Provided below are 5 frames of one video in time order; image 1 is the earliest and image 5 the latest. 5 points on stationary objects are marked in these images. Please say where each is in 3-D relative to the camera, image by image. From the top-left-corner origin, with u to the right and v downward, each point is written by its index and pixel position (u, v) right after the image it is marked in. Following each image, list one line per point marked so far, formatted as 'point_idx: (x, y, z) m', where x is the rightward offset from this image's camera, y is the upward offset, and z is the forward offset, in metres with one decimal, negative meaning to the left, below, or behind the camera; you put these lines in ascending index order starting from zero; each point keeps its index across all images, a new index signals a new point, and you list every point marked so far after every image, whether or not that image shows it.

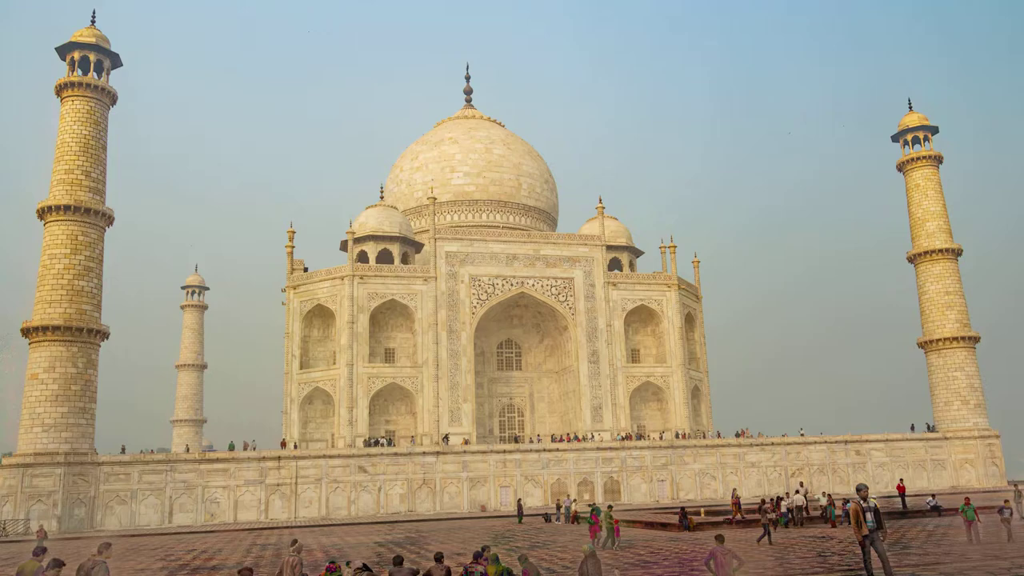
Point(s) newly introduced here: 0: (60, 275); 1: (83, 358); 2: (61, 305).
0: (-9.0, +0.3, +18.8) m
1: (-8.3, -1.3, +18.4) m
2: (-9.0, -0.3, +18.8) m
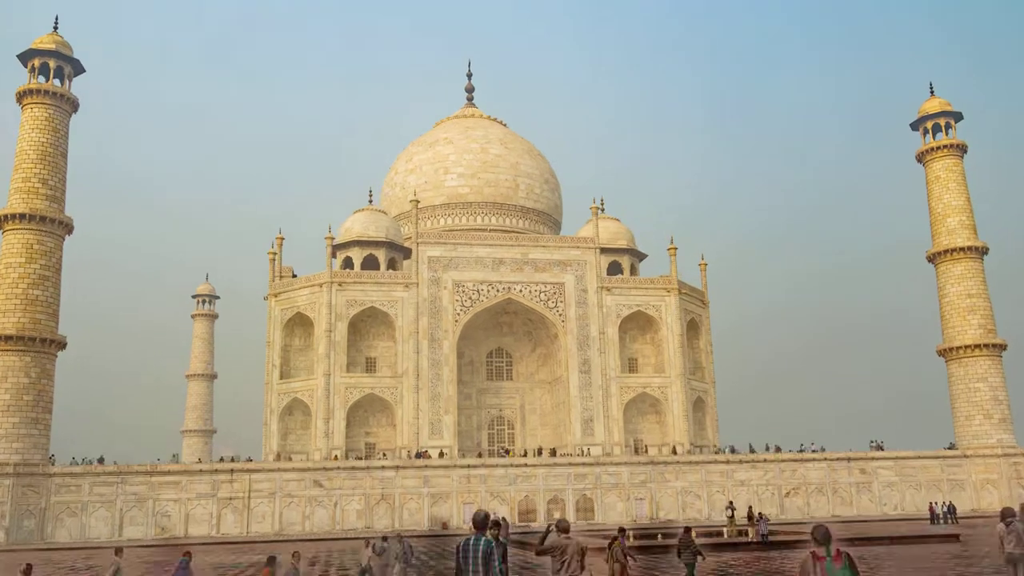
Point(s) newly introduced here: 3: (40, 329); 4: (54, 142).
0: (-9.6, +0.1, +18.7) m
1: (-9.0, -1.5, +18.2) m
2: (-9.6, -0.5, +18.6) m
3: (-8.9, -0.8, +18.3) m
4: (-9.0, +2.9, +19.1) m
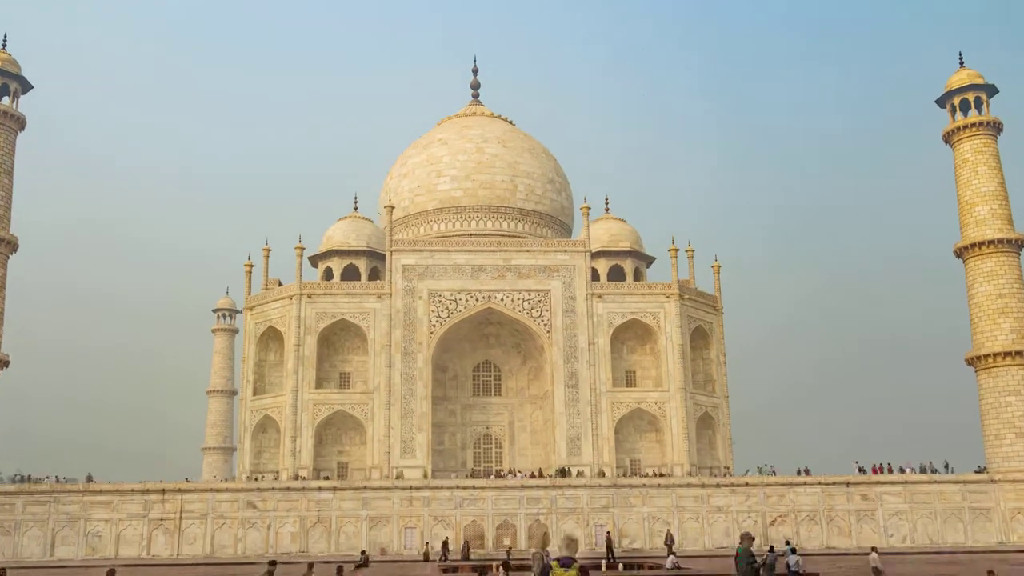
0: (-10.3, -0.2, +18.6) m
1: (-9.7, -1.8, +18.0) m
2: (-10.3, -0.8, +18.6) m
3: (-9.7, -1.1, +18.1) m
4: (-9.7, +2.6, +19.0) m
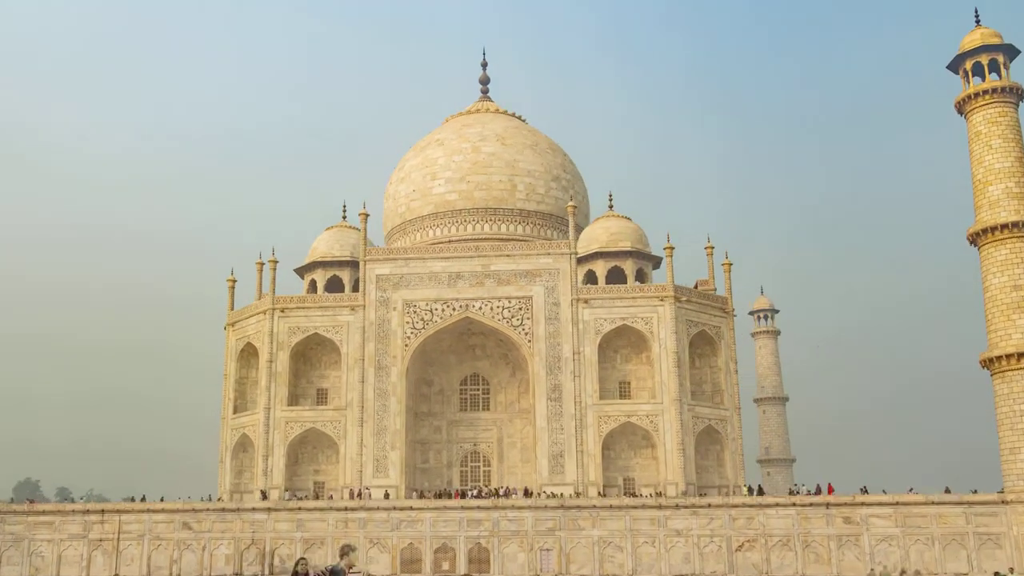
0: (-10.9, -0.7, +19.0) m
1: (-10.3, -2.2, +18.3) m
2: (-10.8, -1.3, +18.9) m
3: (-10.3, -1.5, +18.3) m
4: (-10.3, +2.2, +19.3) m
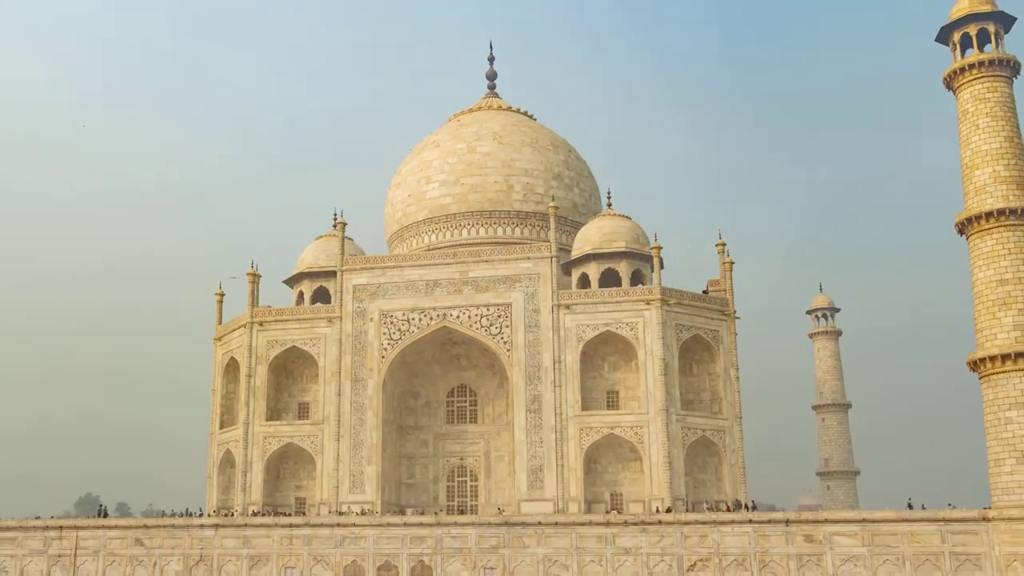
0: (-11.3, -1.1, +19.5) m
1: (-10.8, -2.6, +18.7) m
2: (-11.2, -1.7, +19.4) m
3: (-10.8, -1.9, +18.8) m
4: (-10.8, +1.7, +19.9) m
